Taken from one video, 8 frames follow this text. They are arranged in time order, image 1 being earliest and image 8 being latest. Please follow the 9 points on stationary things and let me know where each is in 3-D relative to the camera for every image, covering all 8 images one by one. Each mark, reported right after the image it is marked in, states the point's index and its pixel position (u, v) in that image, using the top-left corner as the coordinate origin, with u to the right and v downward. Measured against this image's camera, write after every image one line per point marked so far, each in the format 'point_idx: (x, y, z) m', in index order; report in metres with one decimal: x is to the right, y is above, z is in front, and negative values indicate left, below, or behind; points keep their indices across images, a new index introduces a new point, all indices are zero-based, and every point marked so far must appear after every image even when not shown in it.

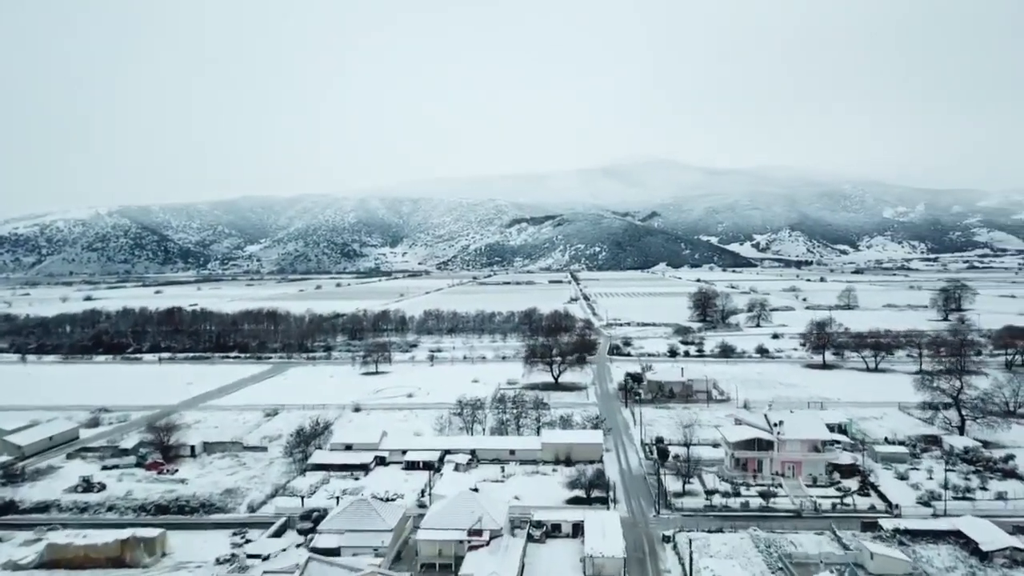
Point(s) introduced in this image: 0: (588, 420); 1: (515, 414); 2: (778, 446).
0: (+1.8, -3.2, +19.2) m
1: (+0.1, -3.0, +18.9) m
2: (+5.1, -3.0, +15.3) m
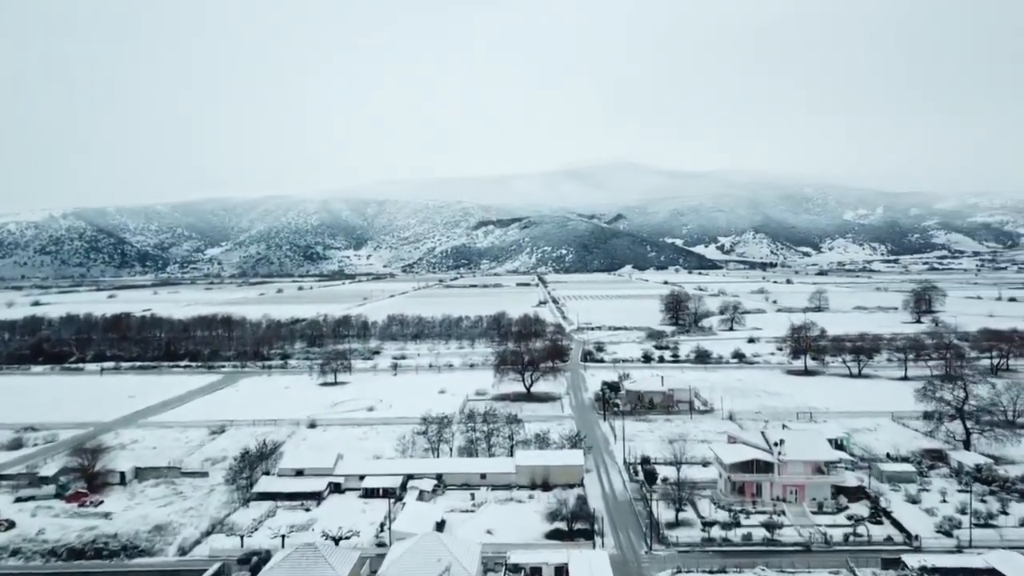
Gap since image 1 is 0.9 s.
0: (+1.2, -3.3, +17.6) m
1: (-0.6, -3.1, +17.2) m
2: (+4.6, -3.1, +13.8) m
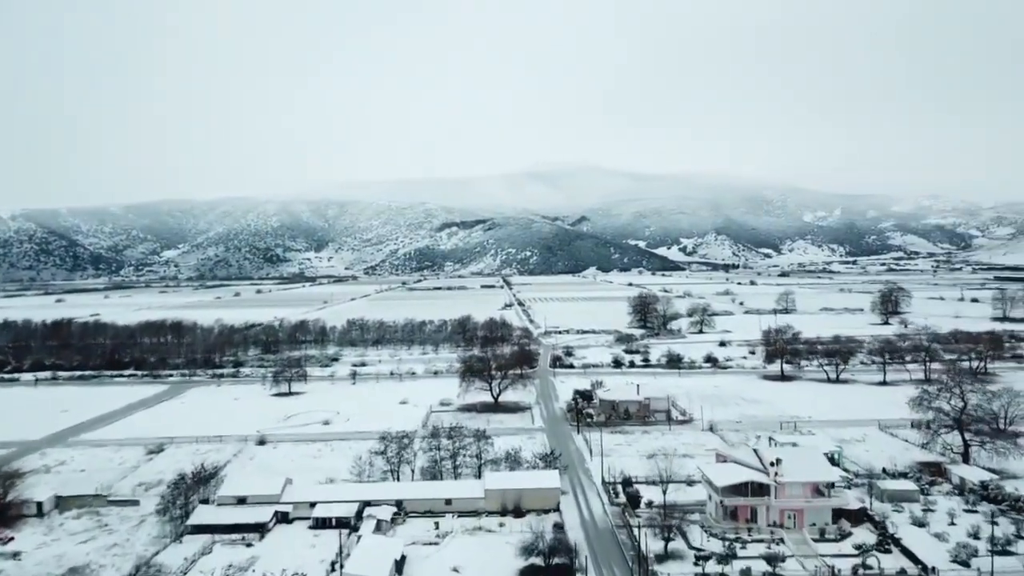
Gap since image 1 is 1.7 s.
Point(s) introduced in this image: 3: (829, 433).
0: (+0.5, -3.3, +16.1) m
1: (-1.2, -3.2, +15.6) m
2: (+4.1, -3.1, +12.5) m
3: (+7.7, -3.5, +19.4) m
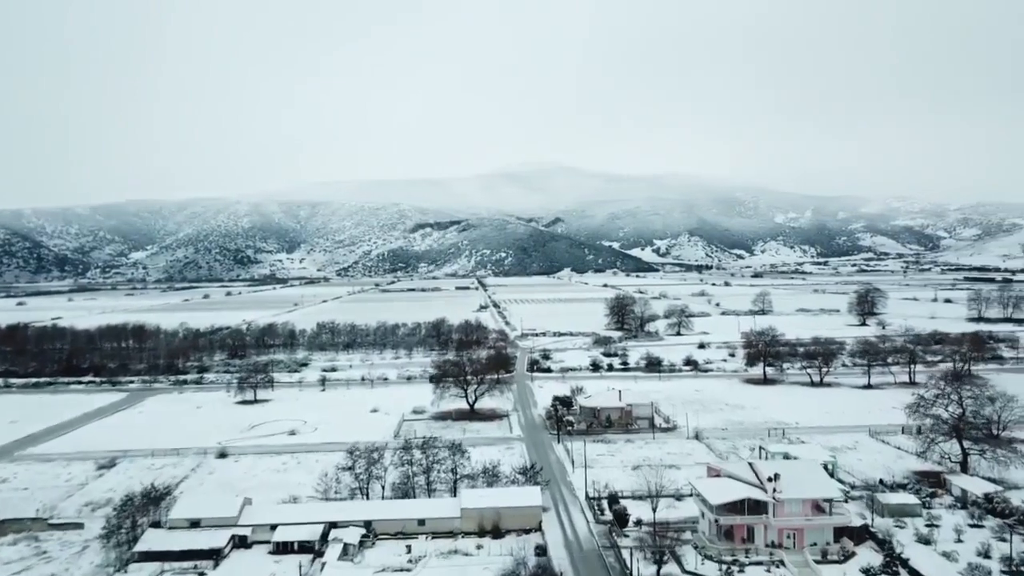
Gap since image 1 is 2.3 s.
0: (+0.1, -3.4, +15.1) m
1: (-1.6, -3.2, +14.6) m
2: (+3.8, -3.2, +11.6) m
3: (+7.2, -3.6, +18.7) m
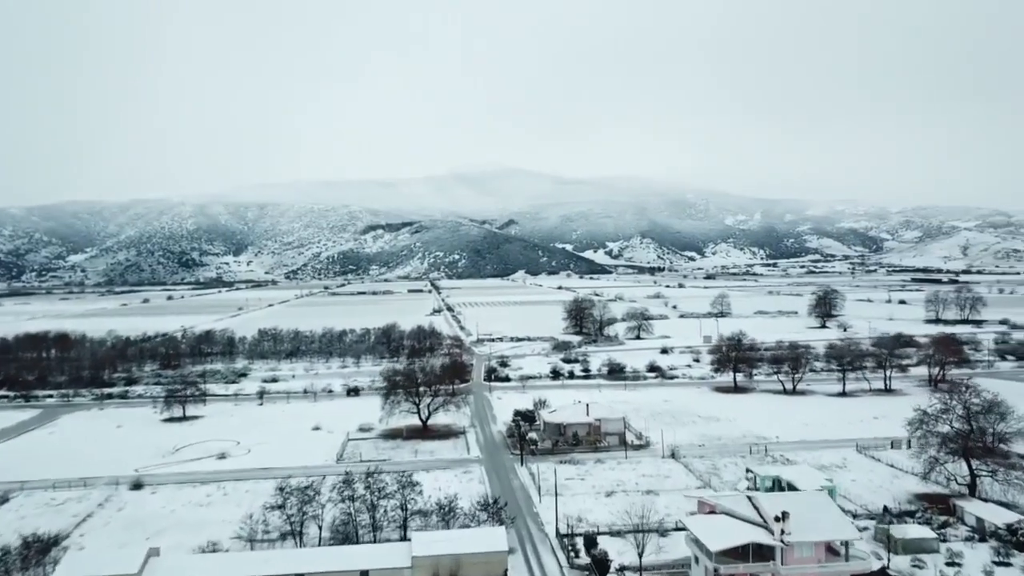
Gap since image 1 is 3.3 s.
0: (-0.6, -3.5, +13.2) m
1: (-2.2, -3.3, +12.5) m
2: (+3.3, -3.2, +9.8) m
3: (+6.3, -3.6, +17.1) m
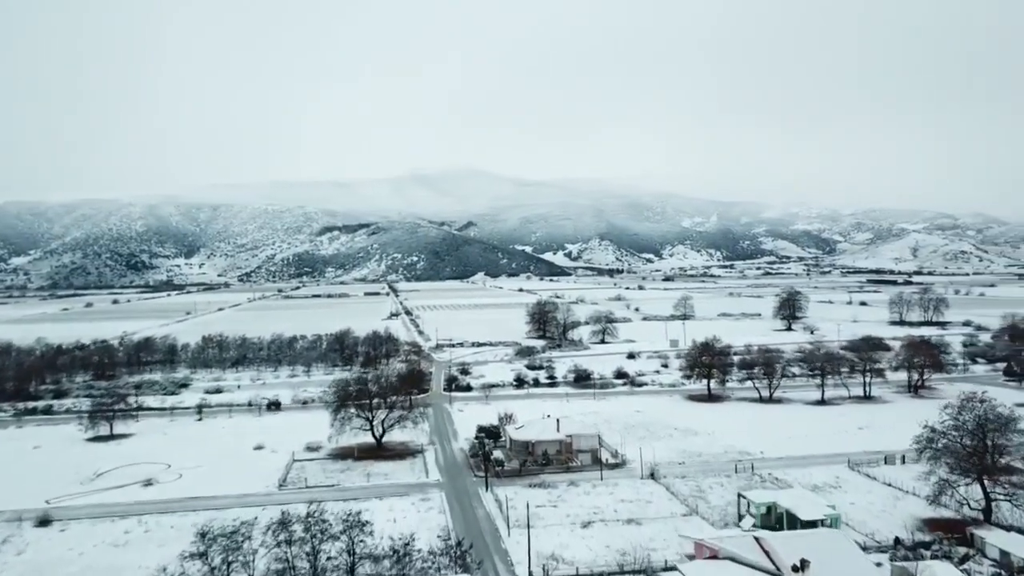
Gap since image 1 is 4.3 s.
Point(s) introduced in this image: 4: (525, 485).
0: (-1.0, -3.6, +11.4) m
1: (-2.7, -3.4, +10.7) m
2: (+3.0, -3.3, +8.3) m
3: (+5.6, -3.7, +15.7) m
4: (+0.3, -3.8, +15.6) m
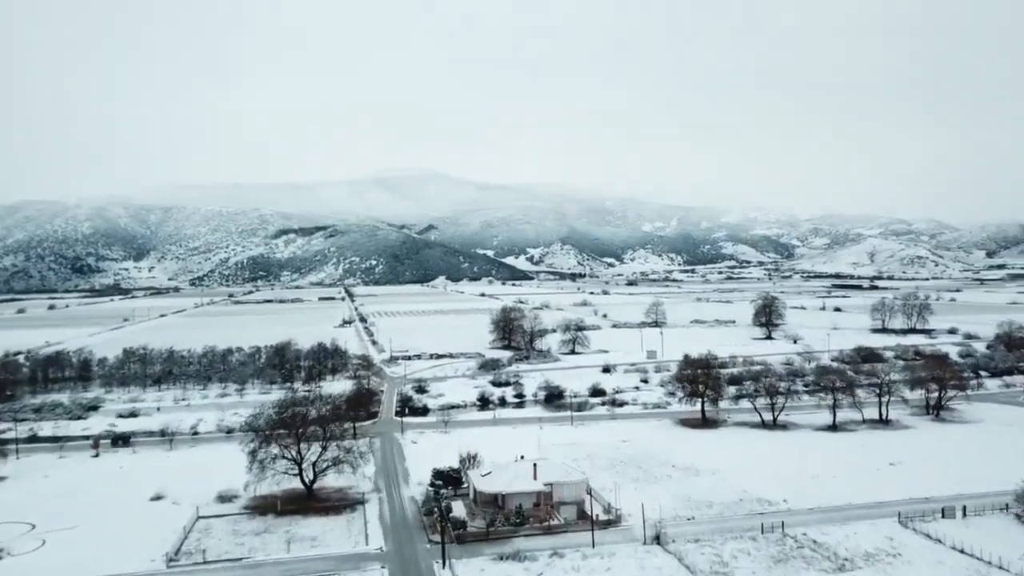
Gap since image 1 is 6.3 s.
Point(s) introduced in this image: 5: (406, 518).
0: (-1.4, -3.7, +7.6) m
1: (-3.0, -3.5, +6.8) m
2: (+2.8, -3.4, +4.7) m
3: (+5.1, -3.9, +12.3) m
4: (-0.2, -4.0, +11.9) m
5: (-1.9, -3.9, +13.8) m
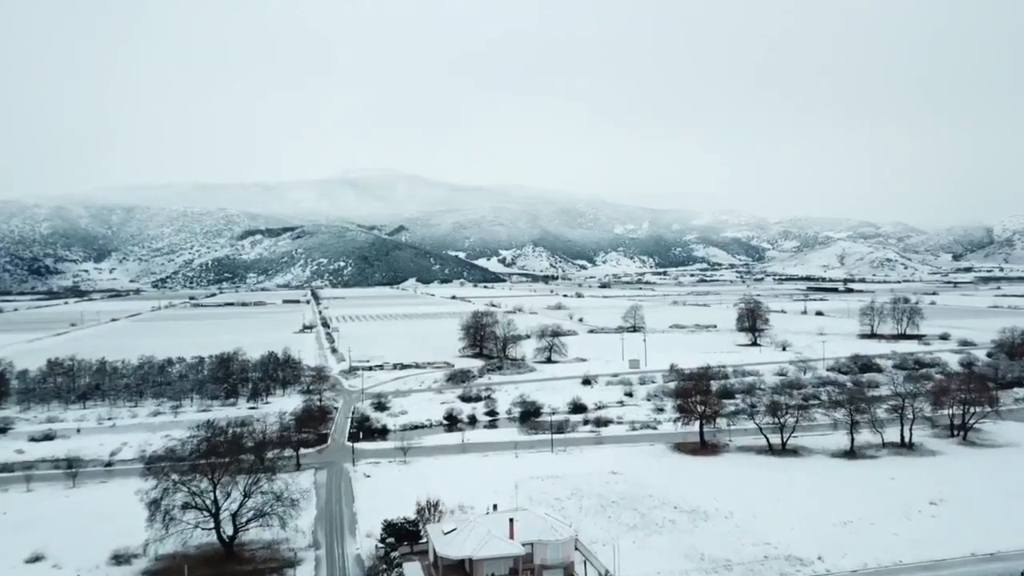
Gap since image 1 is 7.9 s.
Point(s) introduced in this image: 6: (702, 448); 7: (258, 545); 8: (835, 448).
0: (-1.5, -3.8, +4.6) m
1: (-3.1, -3.6, +3.8) m
2: (+2.7, -3.5, +1.9) m
3: (+4.7, -4.0, +9.5) m
4: (-0.6, -4.1, +9.0) m
5: (-2.3, -4.0, +10.8) m
6: (+4.4, -3.8, +19.6) m
7: (-4.0, -3.9, +12.6) m
8: (+7.6, -3.8, +19.0) m
